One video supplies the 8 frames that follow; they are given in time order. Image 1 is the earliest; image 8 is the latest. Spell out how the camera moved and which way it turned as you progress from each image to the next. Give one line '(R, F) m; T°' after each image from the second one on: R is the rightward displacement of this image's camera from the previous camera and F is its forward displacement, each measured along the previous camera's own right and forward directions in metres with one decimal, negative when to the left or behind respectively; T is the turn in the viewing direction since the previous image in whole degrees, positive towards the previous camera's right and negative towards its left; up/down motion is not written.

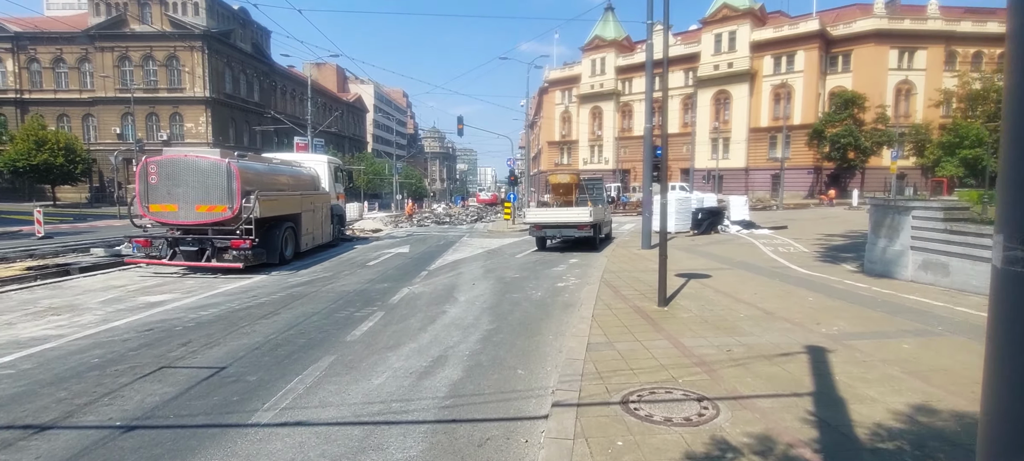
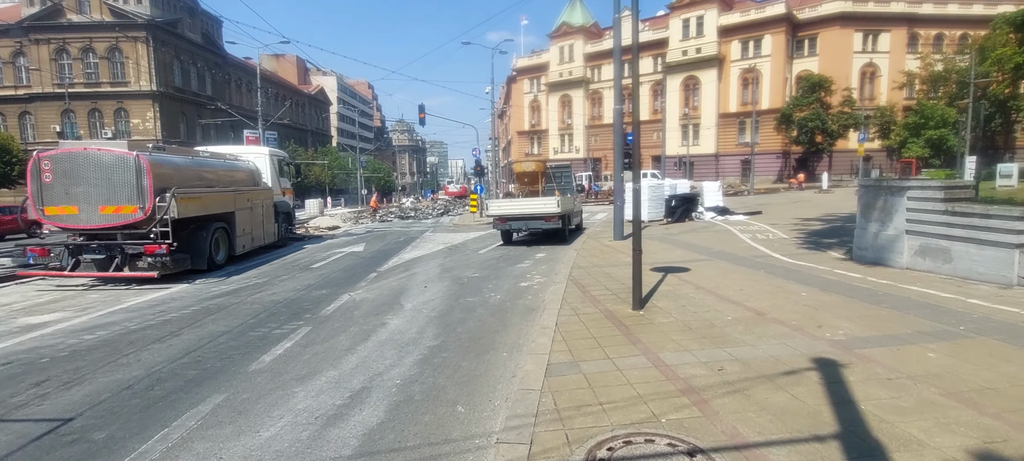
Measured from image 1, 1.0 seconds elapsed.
(+0.4, +1.3) m; +3°
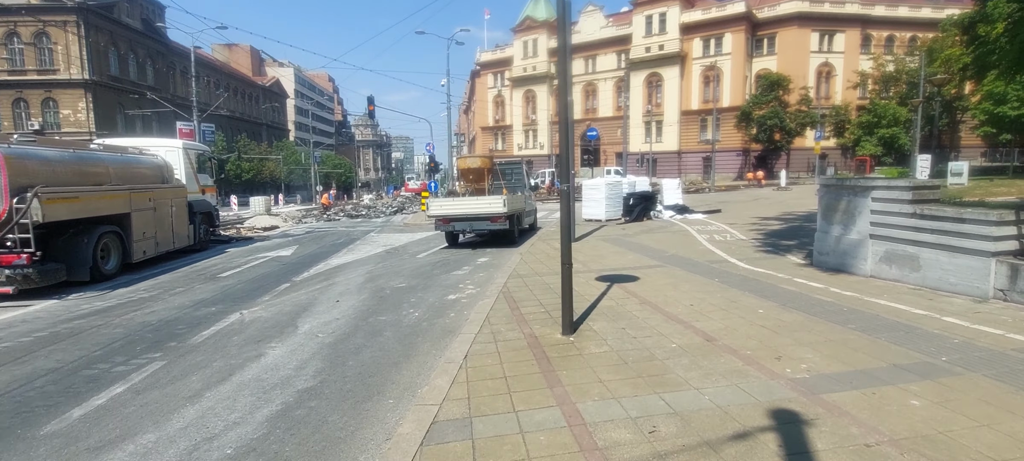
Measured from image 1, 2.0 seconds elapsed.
(+0.7, +1.2) m; +4°
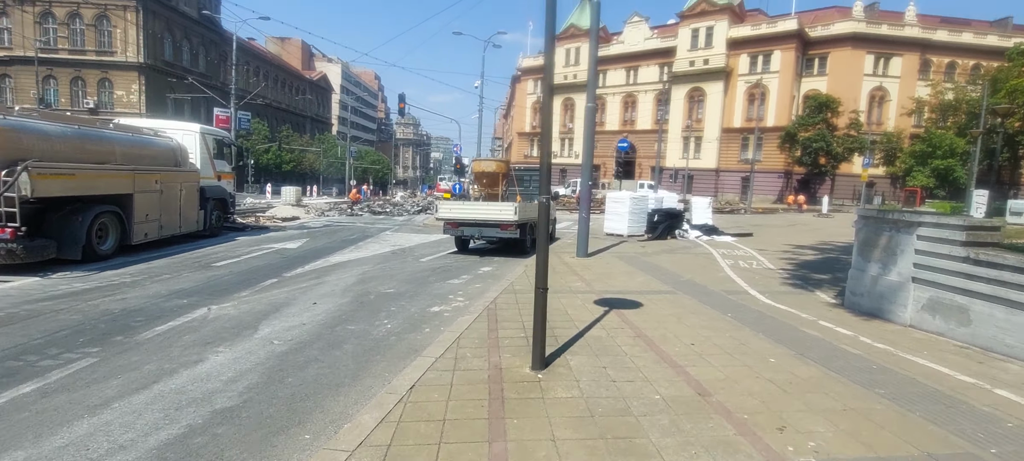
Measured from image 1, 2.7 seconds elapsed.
(+0.6, +0.8) m; -4°
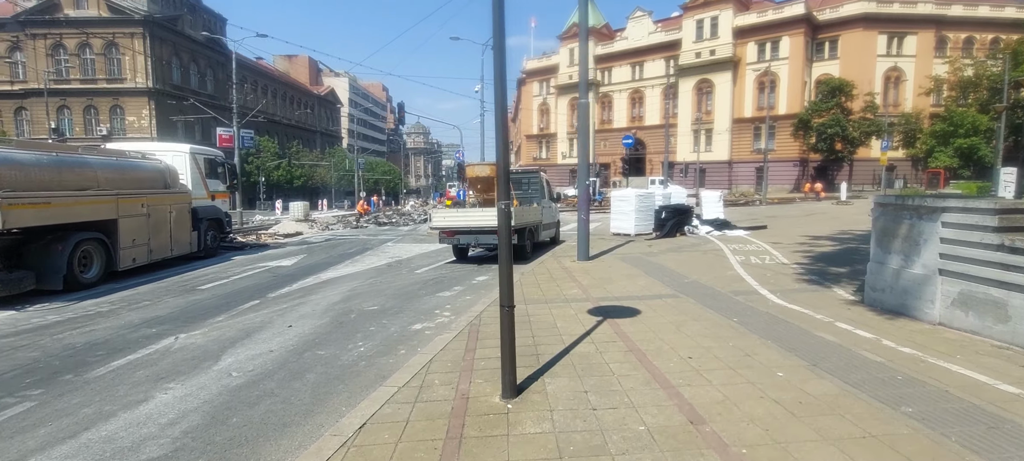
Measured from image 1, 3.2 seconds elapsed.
(+0.5, +0.6) m; -2°
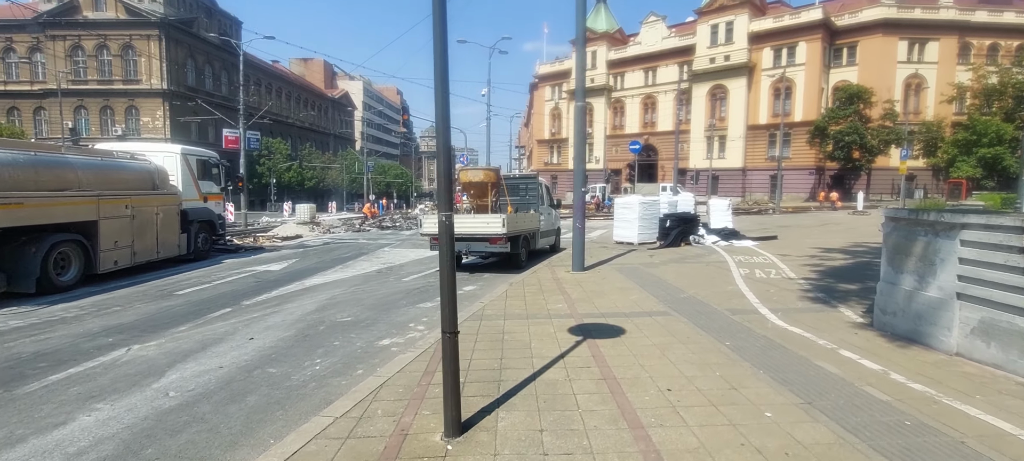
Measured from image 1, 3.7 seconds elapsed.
(+0.5, +0.5) m; -1°
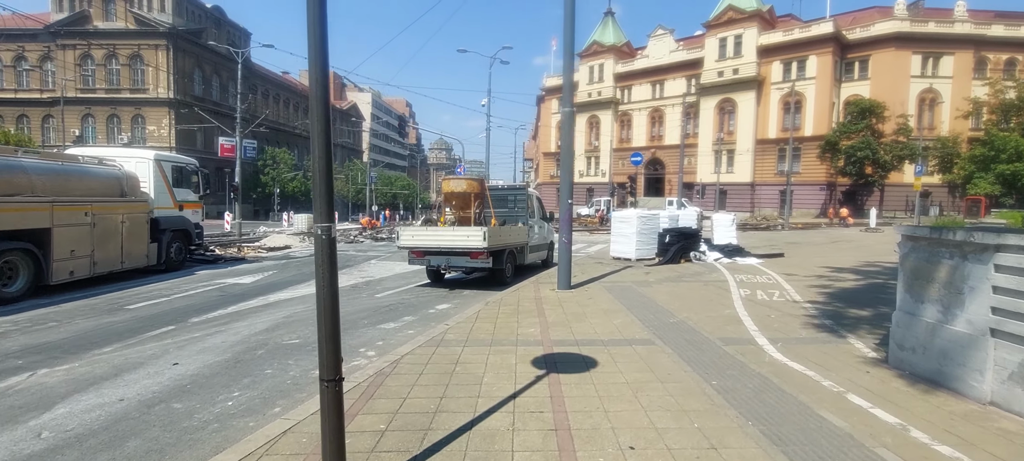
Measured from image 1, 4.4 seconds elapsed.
(+0.6, +0.9) m; -1°
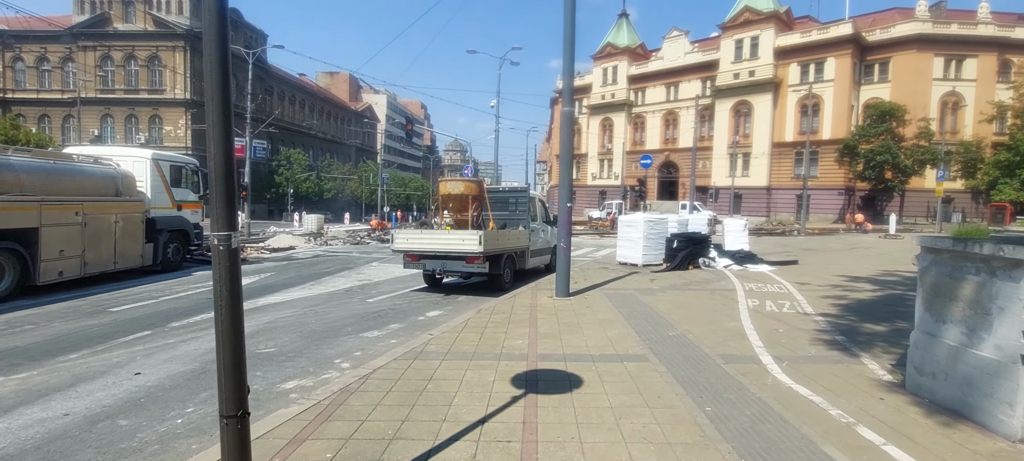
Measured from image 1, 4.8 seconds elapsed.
(+0.4, +0.4) m; -2°
